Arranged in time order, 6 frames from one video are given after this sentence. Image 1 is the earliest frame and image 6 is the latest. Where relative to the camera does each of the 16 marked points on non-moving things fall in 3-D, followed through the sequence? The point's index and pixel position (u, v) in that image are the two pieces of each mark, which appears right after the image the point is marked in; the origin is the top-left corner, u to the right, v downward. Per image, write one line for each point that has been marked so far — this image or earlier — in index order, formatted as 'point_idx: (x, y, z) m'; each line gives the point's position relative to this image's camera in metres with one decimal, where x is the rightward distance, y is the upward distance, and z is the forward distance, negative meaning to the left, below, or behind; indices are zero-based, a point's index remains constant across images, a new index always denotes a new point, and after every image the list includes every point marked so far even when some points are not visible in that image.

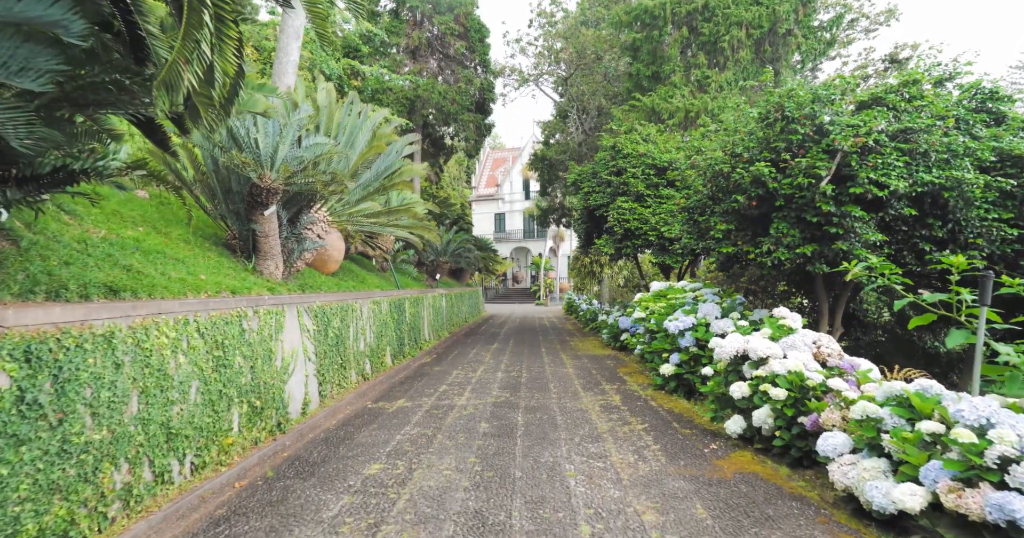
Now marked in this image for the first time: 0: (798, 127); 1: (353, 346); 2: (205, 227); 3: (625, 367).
0: (+2.8, +1.4, +5.8) m
1: (-2.1, -1.0, +7.8) m
2: (-3.5, +0.5, +6.8) m
3: (+1.8, -1.6, +9.4) m
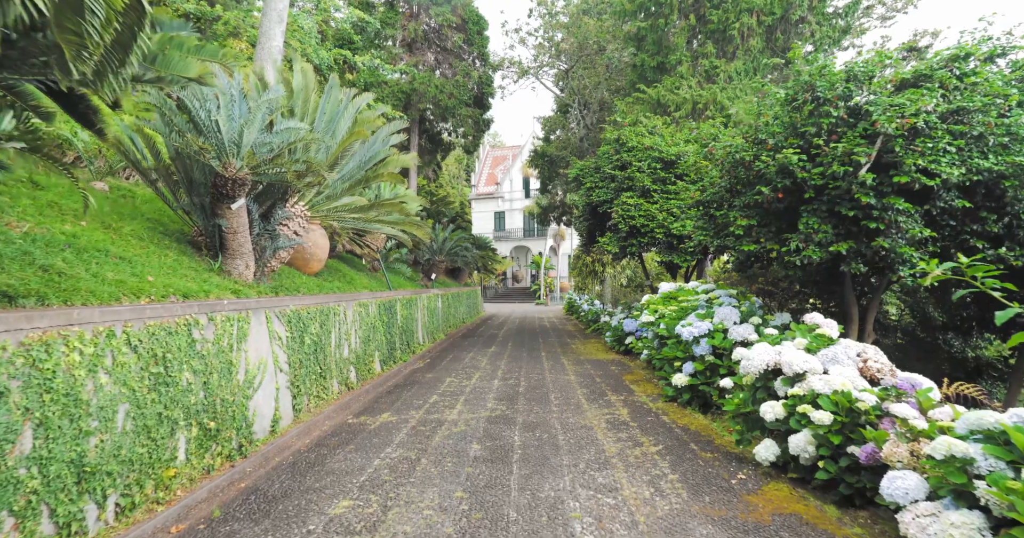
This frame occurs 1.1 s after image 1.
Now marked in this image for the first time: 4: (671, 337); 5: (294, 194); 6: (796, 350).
0: (+2.7, +1.4, +5.2) m
1: (-2.1, -1.0, +7.2) m
2: (-3.5, +0.5, +6.1) m
3: (+1.7, -1.6, +8.7) m
4: (+1.9, -0.8, +7.3) m
5: (-2.4, +0.8, +6.5) m
6: (+2.0, -0.6, +4.2) m
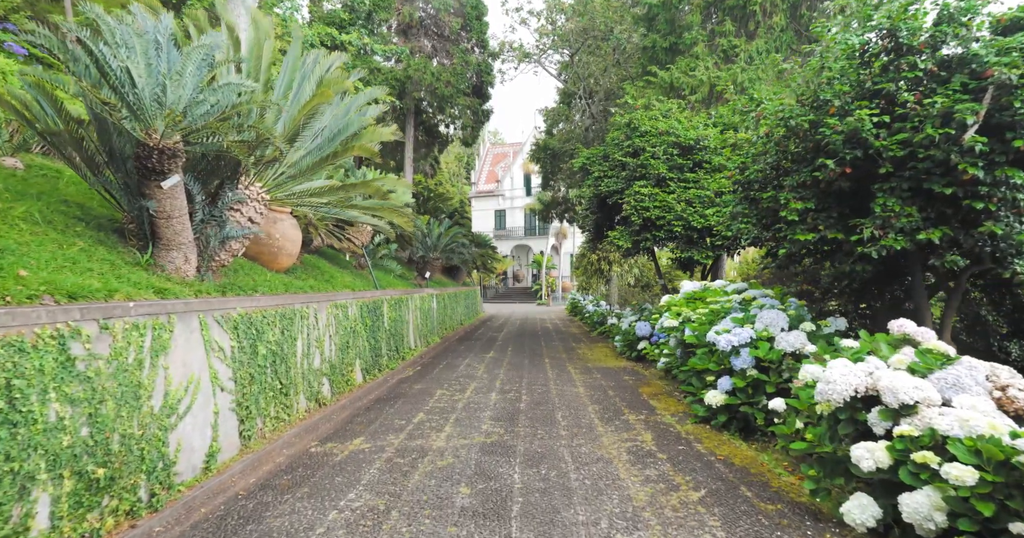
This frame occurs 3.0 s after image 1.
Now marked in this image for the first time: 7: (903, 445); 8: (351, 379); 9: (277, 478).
0: (+2.7, +1.4, +4.0) m
1: (-2.1, -1.0, +6.1) m
2: (-3.5, +0.5, +5.0) m
3: (+1.7, -1.5, +7.6) m
4: (+1.9, -0.8, +6.2) m
5: (-2.4, +0.9, +5.4) m
6: (+2.0, -0.5, +3.0) m
7: (+1.8, -0.8, +2.7) m
8: (-2.0, -1.4, +7.6) m
9: (-1.7, -1.5, +4.3) m
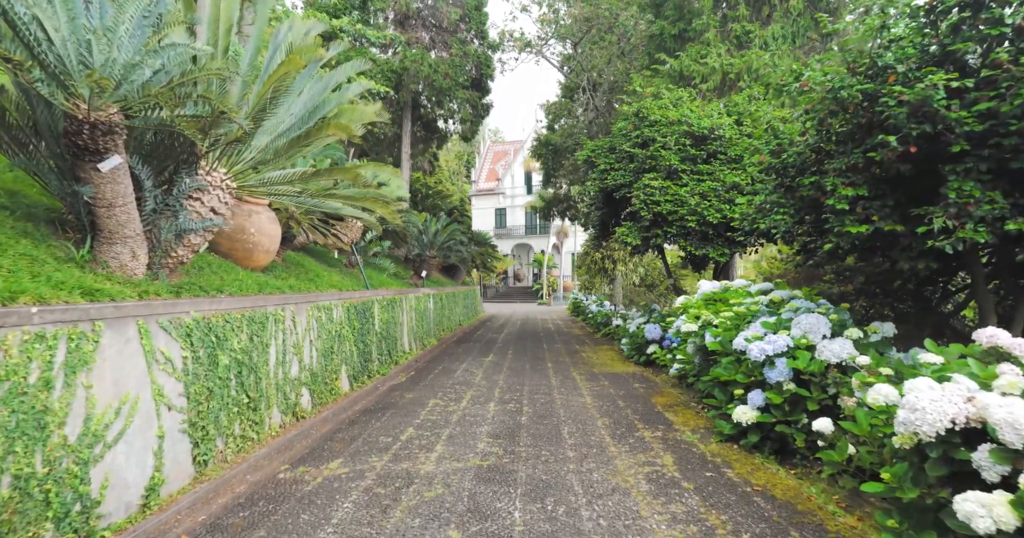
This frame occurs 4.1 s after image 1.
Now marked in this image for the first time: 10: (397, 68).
0: (+2.7, +1.4, +3.4) m
1: (-2.1, -1.0, +5.4) m
2: (-3.5, +0.5, +4.4) m
3: (+1.7, -1.5, +7.0) m
4: (+1.9, -0.8, +5.5) m
5: (-2.4, +0.9, +4.7) m
6: (+2.0, -0.5, +2.4) m
7: (+1.8, -0.8, +2.0) m
8: (-2.0, -1.4, +6.9) m
9: (-1.7, -1.5, +3.6) m
10: (-3.0, +5.3, +15.6) m
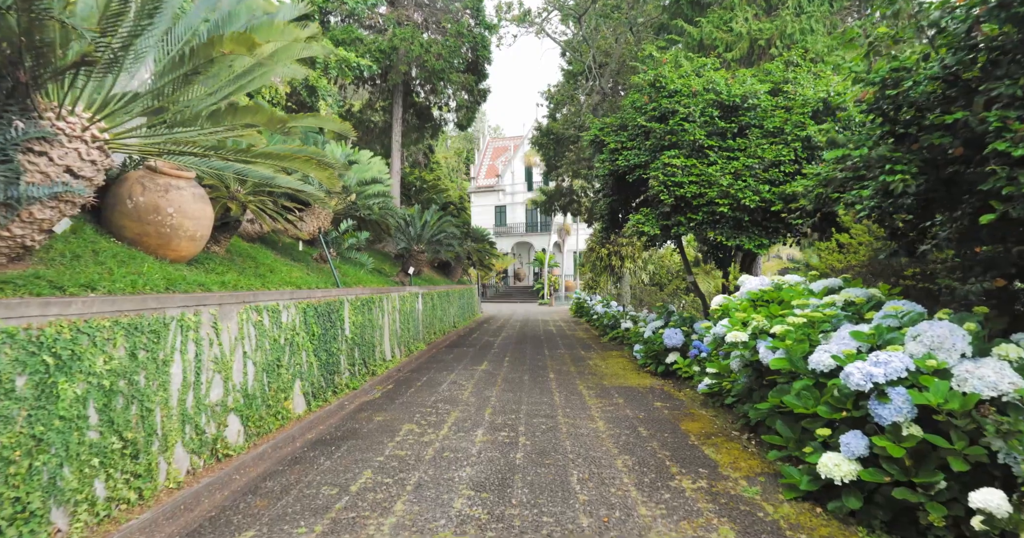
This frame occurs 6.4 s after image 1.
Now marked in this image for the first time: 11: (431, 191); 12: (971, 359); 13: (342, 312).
0: (+2.7, +1.5, +1.9) m
1: (-2.2, -0.9, +3.9) m
2: (-3.6, +0.6, +2.9) m
3: (+1.7, -1.4, +5.5) m
4: (+1.9, -0.7, +4.0) m
5: (-2.4, +1.0, +3.2) m
6: (+1.9, -0.4, +0.9) m
7: (+1.7, -0.7, +0.6) m
8: (-2.1, -1.3, +5.5) m
9: (-1.7, -1.4, +2.1) m
10: (-3.1, +5.3, +14.2) m
11: (-2.6, +2.5, +19.2) m
12: (+2.3, -0.4, +2.9) m
13: (-2.0, -0.5, +7.1) m
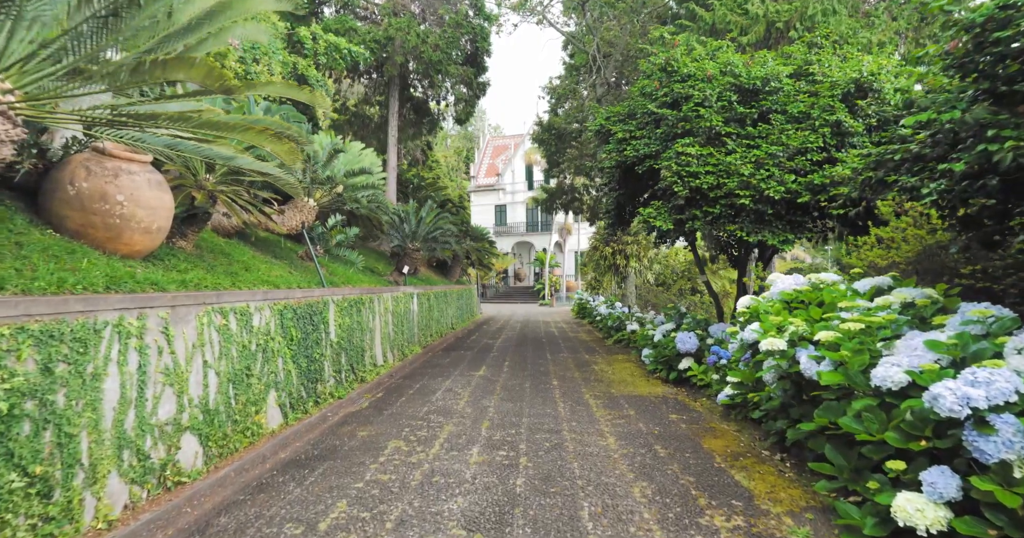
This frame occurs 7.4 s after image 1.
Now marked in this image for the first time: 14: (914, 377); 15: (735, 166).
0: (+2.7, +1.5, +1.3) m
1: (-2.2, -0.9, +3.3) m
2: (-3.6, +0.6, +2.3) m
3: (+1.7, -1.4, +4.9) m
4: (+1.9, -0.7, +3.4) m
5: (-2.4, +1.0, +2.6) m
6: (+1.9, -0.4, +0.3) m
7: (+1.7, -0.7, 0.0) m
8: (-2.1, -1.3, +4.8) m
9: (-1.7, -1.4, +1.5) m
10: (-3.0, +5.4, +13.5) m
11: (-2.6, +2.5, +18.5) m
12: (+2.3, -0.4, +2.3) m
13: (-2.0, -0.5, +6.5) m
14: (+1.8, -0.5, +2.7) m
15: (+2.5, +1.1, +6.8) m
